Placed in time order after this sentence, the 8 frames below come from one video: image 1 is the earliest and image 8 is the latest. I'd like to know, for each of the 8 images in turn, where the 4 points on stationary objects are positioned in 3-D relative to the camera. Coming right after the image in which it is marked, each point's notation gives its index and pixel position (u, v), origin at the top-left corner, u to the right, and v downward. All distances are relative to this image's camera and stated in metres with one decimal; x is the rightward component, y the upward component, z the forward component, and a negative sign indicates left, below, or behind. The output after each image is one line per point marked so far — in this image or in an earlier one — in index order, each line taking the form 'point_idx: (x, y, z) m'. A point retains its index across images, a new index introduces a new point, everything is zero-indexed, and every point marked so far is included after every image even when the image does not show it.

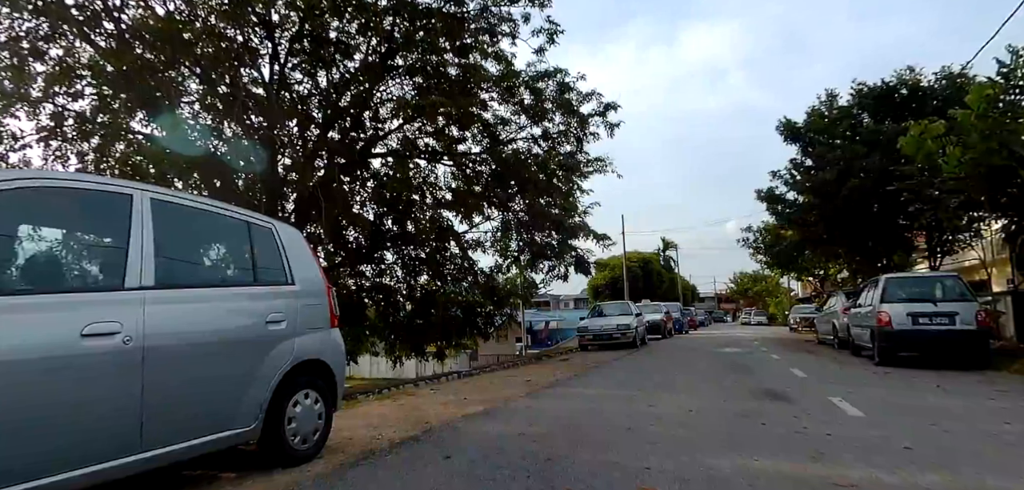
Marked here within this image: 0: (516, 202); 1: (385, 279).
0: (0.0, +1.2, +14.4) m
1: (-3.1, -1.0, +14.6) m
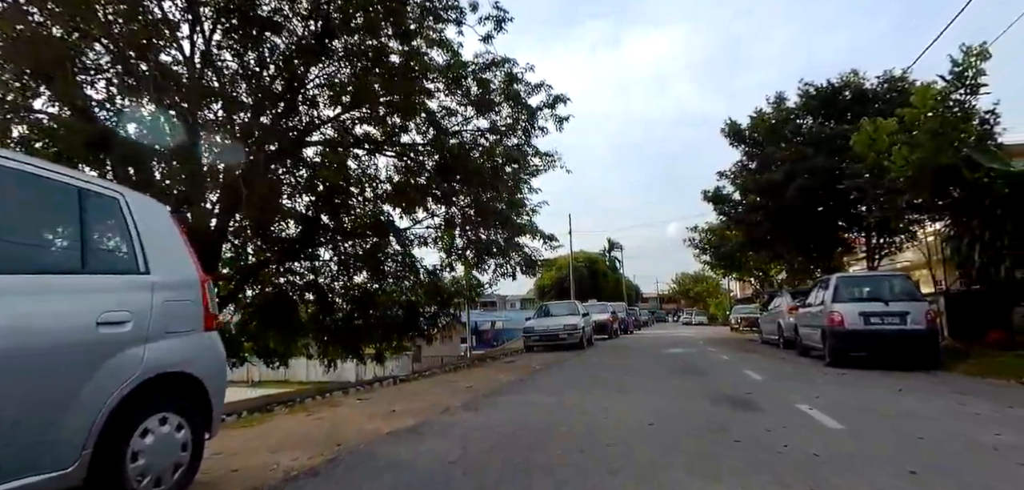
0: (-1.4, +1.2, +13.7) m
1: (-4.5, -0.9, +13.5) m
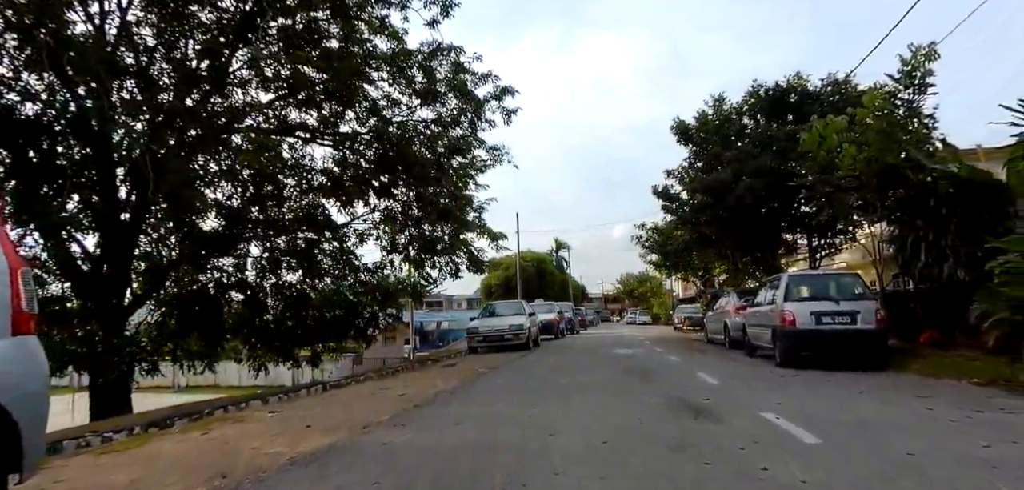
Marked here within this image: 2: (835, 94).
0: (-2.7, +1.3, +12.9) m
1: (-5.9, -0.7, +12.5) m
2: (+8.2, +3.9, +13.8) m
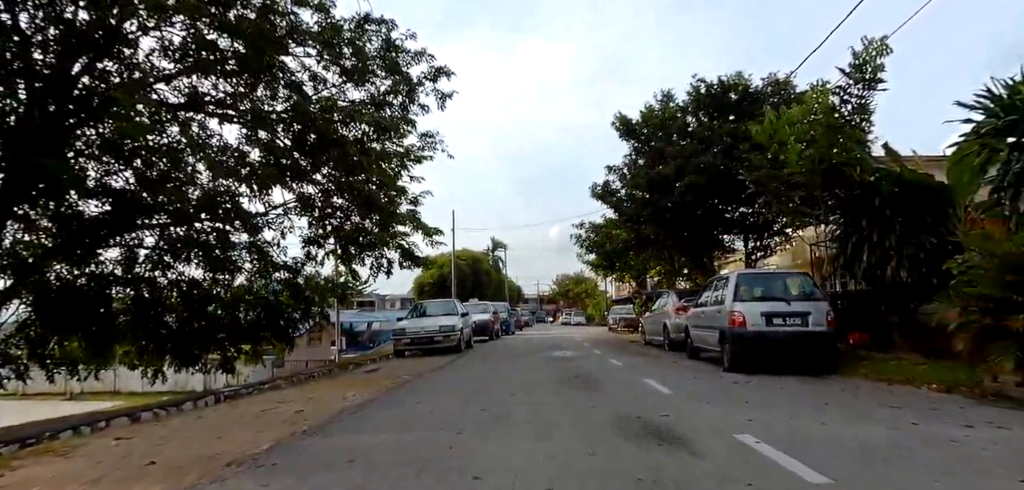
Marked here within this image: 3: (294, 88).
0: (-4.1, +1.5, +11.7) m
1: (-7.3, -0.5, +10.9) m
2: (+6.7, +3.8, +13.9) m
3: (-4.2, +3.0, +10.4) m
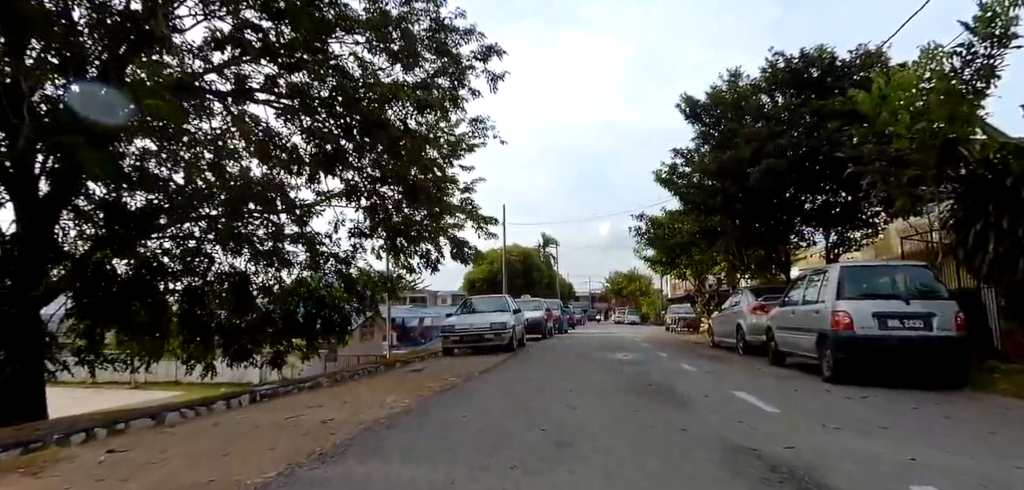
0: (-3.0, +1.7, +11.3) m
1: (-6.2, -0.4, +10.8) m
2: (+8.0, +4.0, +12.5) m
3: (-3.2, +3.2, +10.0) m
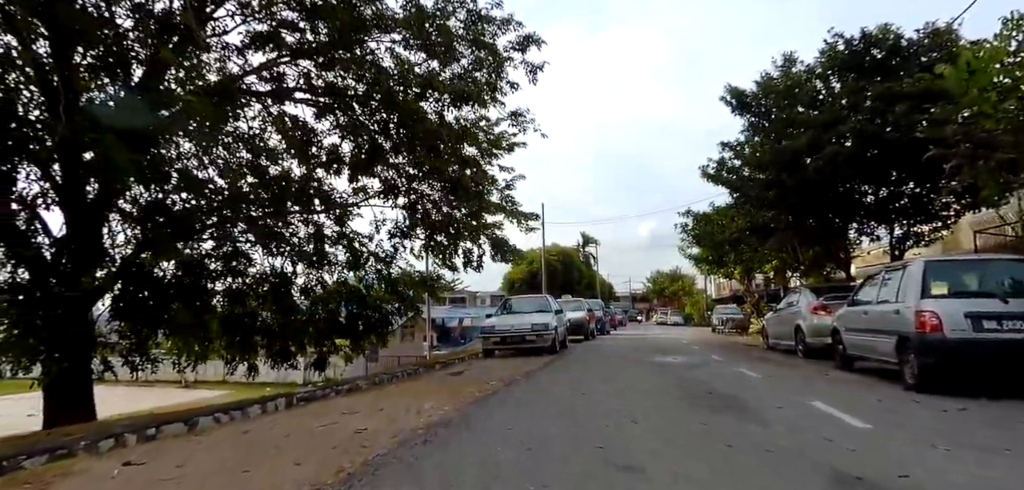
0: (-2.2, +1.7, +11.1) m
1: (-5.4, -0.4, +10.8) m
2: (+8.8, +4.1, +11.5) m
3: (-2.5, +3.2, +9.9) m
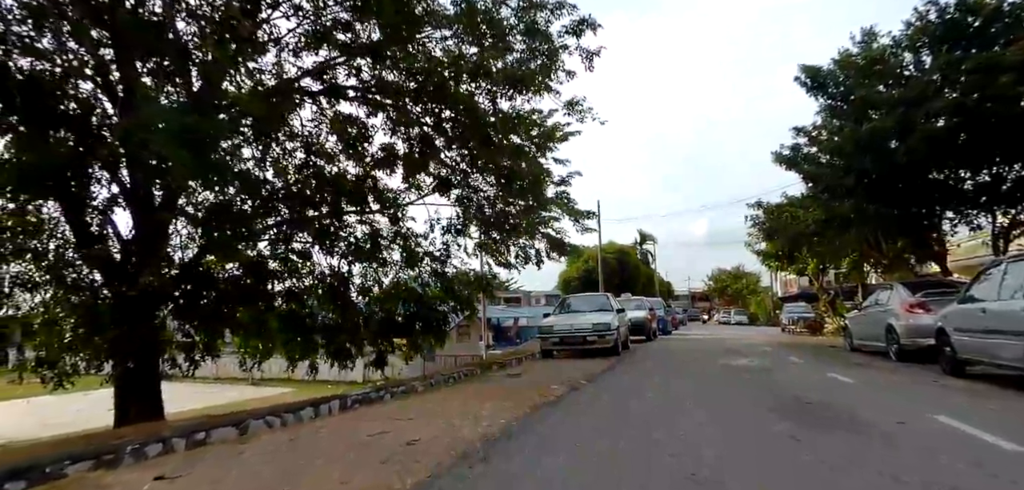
0: (-1.1, +1.7, +10.9) m
1: (-4.3, -0.4, +10.9) m
2: (+9.9, +4.3, +10.2) m
3: (-1.5, +3.2, +9.7) m
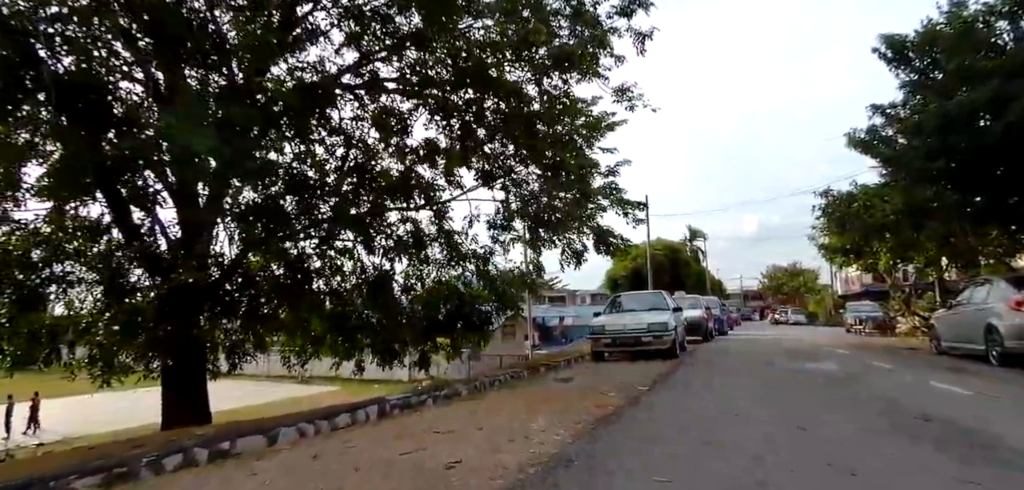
0: (-0.2, +1.8, +10.5) m
1: (-3.3, -0.3, +10.7) m
2: (+10.6, +4.5, +8.9) m
3: (-0.7, +3.3, +9.2) m
